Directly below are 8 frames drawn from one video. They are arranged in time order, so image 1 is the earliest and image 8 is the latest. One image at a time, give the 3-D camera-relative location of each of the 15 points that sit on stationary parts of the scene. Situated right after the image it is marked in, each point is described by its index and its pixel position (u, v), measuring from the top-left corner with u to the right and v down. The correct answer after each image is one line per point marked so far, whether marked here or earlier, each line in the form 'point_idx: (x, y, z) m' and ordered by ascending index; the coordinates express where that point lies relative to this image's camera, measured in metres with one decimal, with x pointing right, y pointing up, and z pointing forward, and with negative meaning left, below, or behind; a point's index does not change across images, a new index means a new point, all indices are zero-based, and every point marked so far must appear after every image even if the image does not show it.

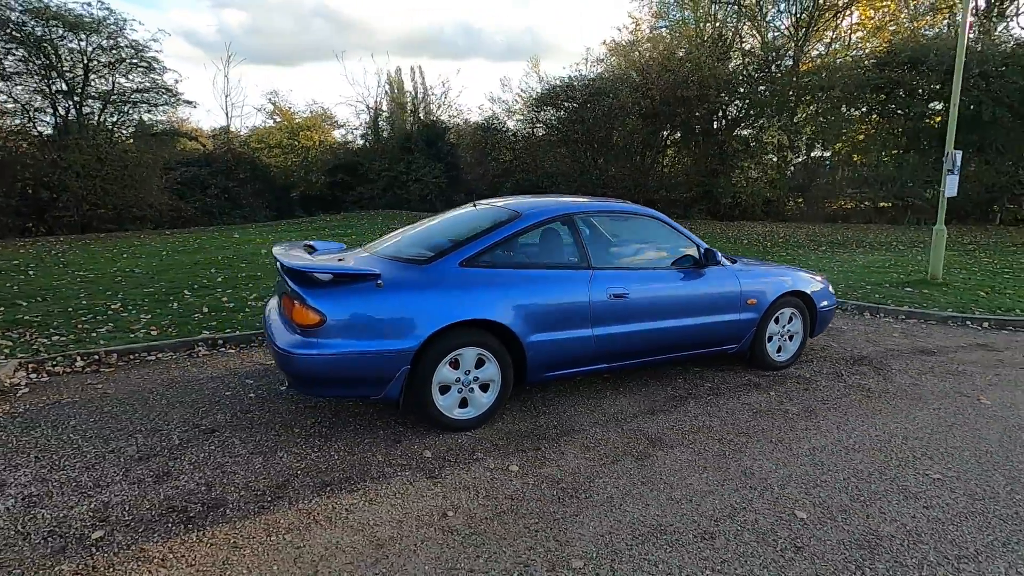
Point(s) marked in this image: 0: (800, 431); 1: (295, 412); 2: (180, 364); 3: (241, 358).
0: (+1.9, -1.0, +3.5) m
1: (-1.4, -0.9, +3.7) m
2: (-2.8, -0.7, +4.6) m
3: (-2.4, -0.6, +4.7) m
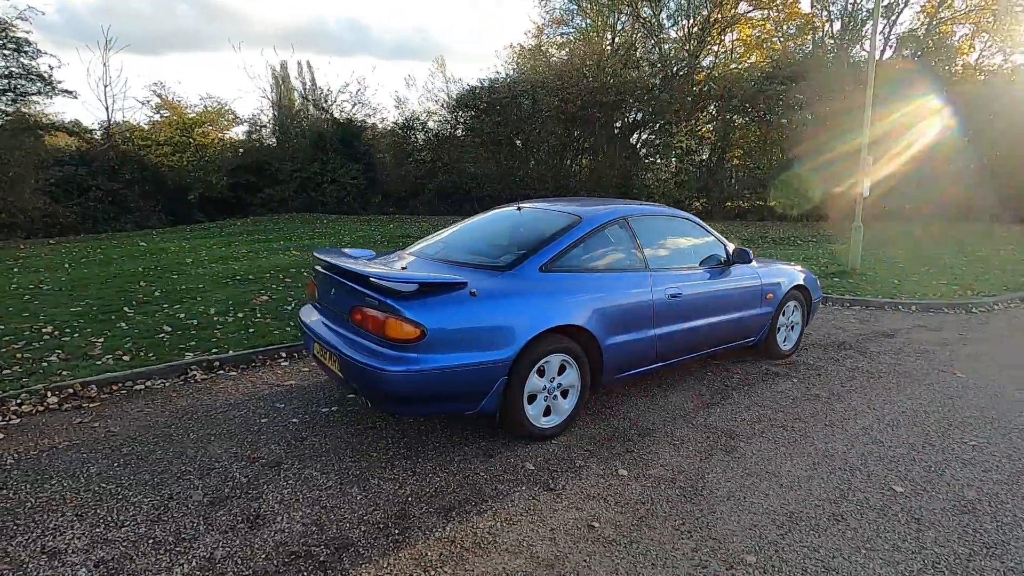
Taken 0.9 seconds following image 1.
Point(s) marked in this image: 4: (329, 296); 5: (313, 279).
0: (+2.4, -0.9, +3.9) m
1: (-0.9, -0.9, +3.4) m
2: (-2.4, -0.8, +4.0) m
3: (-2.0, -0.8, +4.2) m
4: (-1.2, 0.0, +3.5) m
5: (-1.4, +0.1, +4.0) m
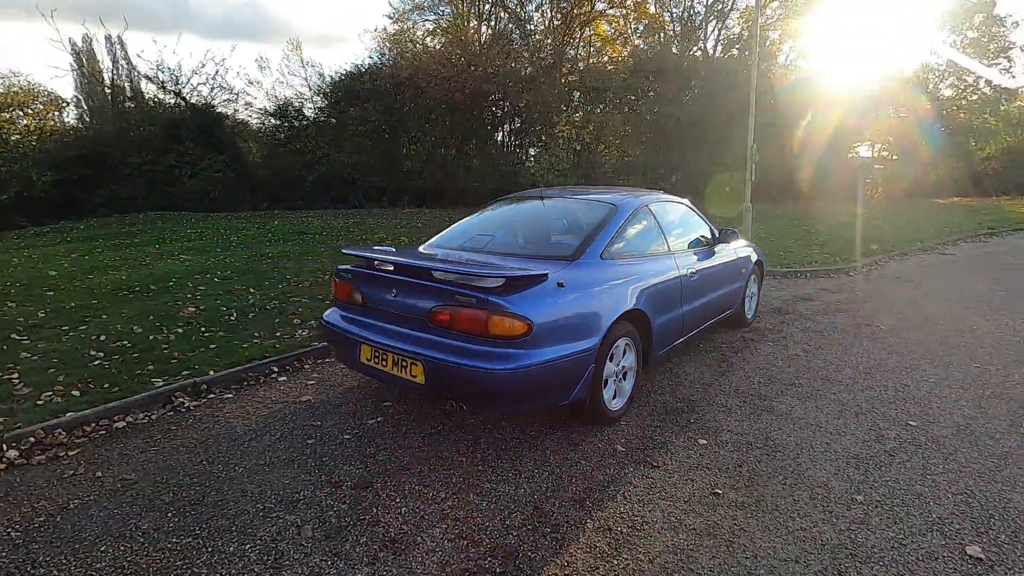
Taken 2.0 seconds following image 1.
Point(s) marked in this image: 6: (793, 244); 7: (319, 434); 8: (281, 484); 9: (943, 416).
0: (+2.7, -0.7, +4.5) m
1: (-0.5, -0.9, +3.2) m
2: (-2.1, -0.9, +3.5) m
3: (-1.7, -0.8, +3.8) m
4: (-0.8, -0.1, +3.3) m
5: (-1.1, 0.0, +3.6) m
6: (+6.3, +0.9, +11.9) m
7: (-1.2, -0.9, +3.3) m
8: (-1.2, -1.0, +2.8) m
9: (+2.9, -0.9, +3.6) m
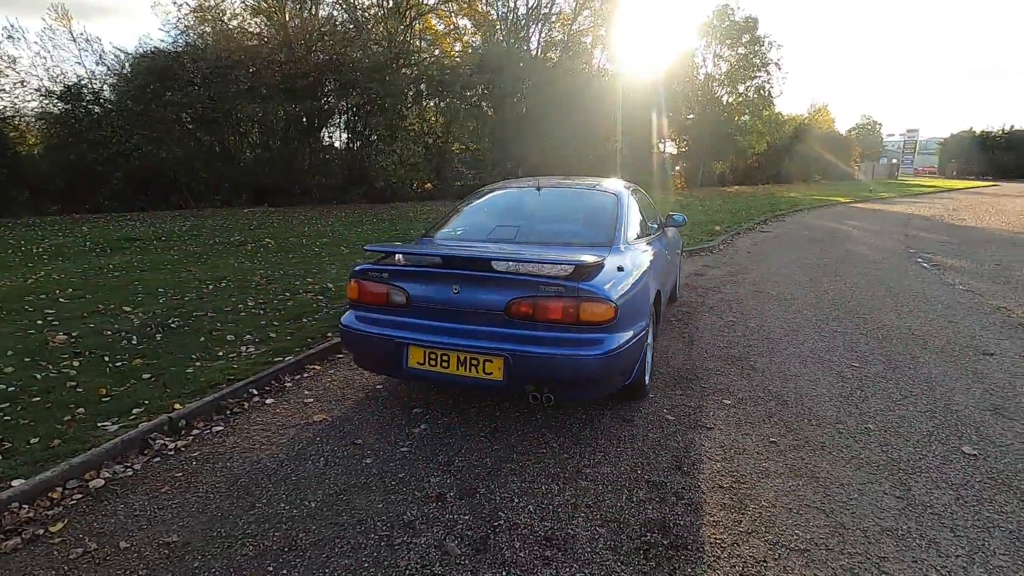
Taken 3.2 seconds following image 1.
0: (+2.5, -0.4, +5.3) m
1: (-0.1, -0.9, +3.1) m
2: (-1.7, -1.0, +2.9) m
3: (-1.4, -0.9, +3.2) m
4: (-0.5, 0.0, +3.1) m
5: (-0.9, 0.0, +3.3) m
6: (+3.5, +1.4, +13.4) m
7: (-0.8, -0.9, +3.0) m
8: (-0.6, -1.0, +2.5) m
9: (+3.0, -0.6, +4.5) m
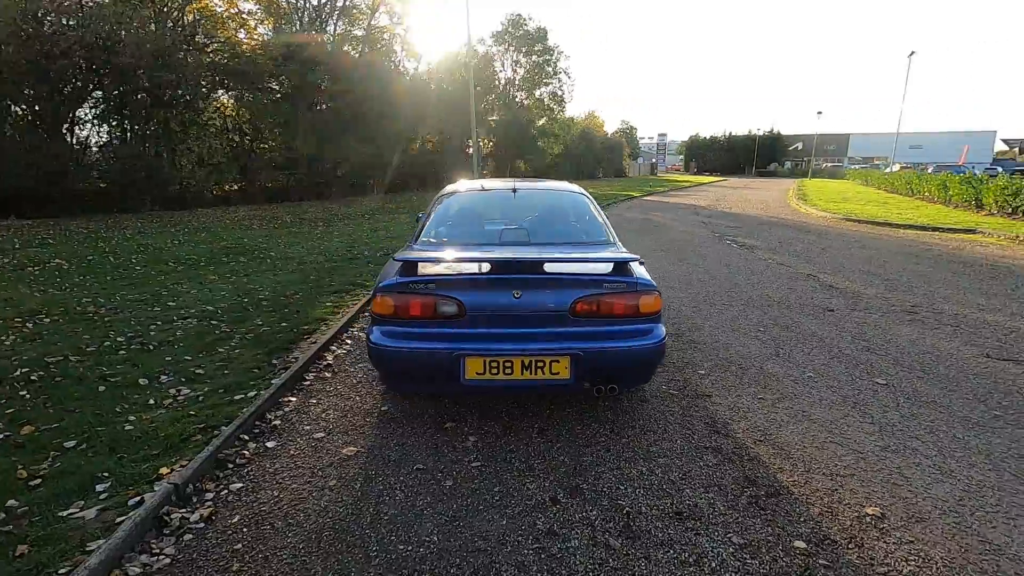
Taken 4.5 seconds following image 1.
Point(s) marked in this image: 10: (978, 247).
0: (+1.8, -0.2, +6.1) m
1: (+0.3, -0.9, +3.2) m
2: (-1.1, -1.1, +2.4) m
3: (-1.1, -1.0, +2.8) m
4: (-0.2, -0.1, +3.0) m
5: (-0.7, -0.1, +3.1) m
6: (-0.2, +1.6, +14.0) m
7: (-0.4, -1.0, +2.8) m
8: (0.0, -1.1, +2.4) m
9: (+2.6, -0.3, +5.6) m
10: (+9.5, +0.8, +11.0) m
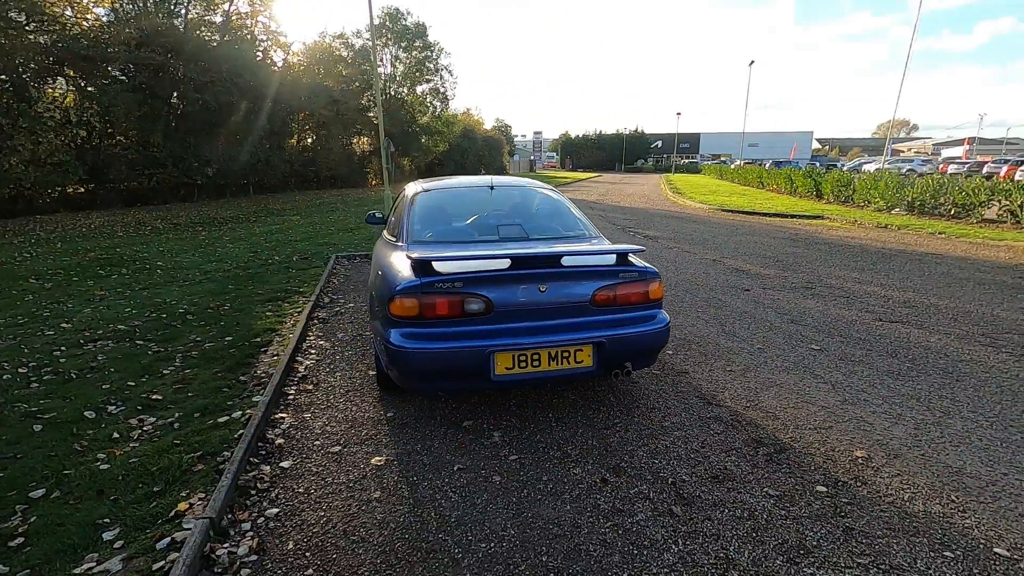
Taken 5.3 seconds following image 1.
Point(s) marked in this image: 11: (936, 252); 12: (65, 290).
0: (+1.2, -0.1, +6.5) m
1: (+0.4, -0.8, +3.3) m
2: (-0.8, -1.1, +2.2) m
3: (-0.8, -1.0, +2.7) m
4: (0.0, -0.1, +3.0) m
5: (-0.5, -0.1, +3.0) m
6: (-2.5, +1.6, +13.8) m
7: (-0.1, -1.0, +2.8) m
8: (+0.3, -1.0, +2.5) m
9: (+2.1, -0.2, +6.2) m
10: (+7.6, +1.4, +12.9) m
11: (+7.7, +0.6, +9.7) m
12: (-6.5, 0.0, +7.8) m
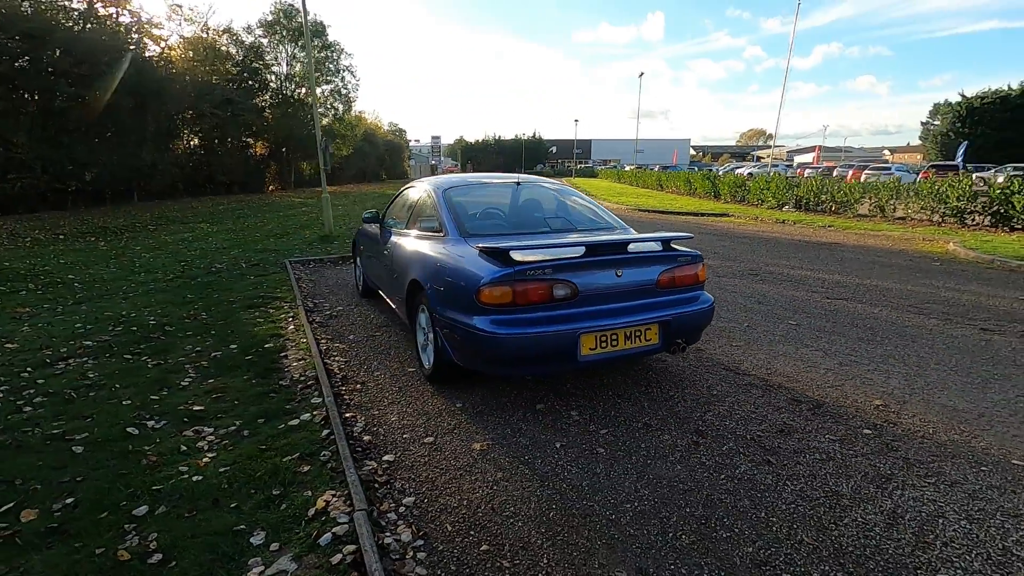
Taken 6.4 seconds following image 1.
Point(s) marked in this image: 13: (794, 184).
0: (+1.1, 0.0, +6.9) m
1: (+0.8, -0.7, +3.6) m
2: (-0.1, -1.1, +2.3) m
3: (-0.2, -1.0, +2.7) m
4: (+0.5, 0.0, +3.2) m
5: (0.0, 0.0, +3.1) m
6: (-4.1, +1.4, +13.3) m
7: (+0.4, -0.9, +3.0) m
8: (+0.9, -0.9, +2.8) m
9: (+2.0, 0.0, +6.7) m
10: (+6.1, +1.6, +14.4) m
11: (+6.8, +1.0, +11.3) m
12: (-6.7, -0.2, +6.7) m
13: (+9.1, +3.4, +17.5) m
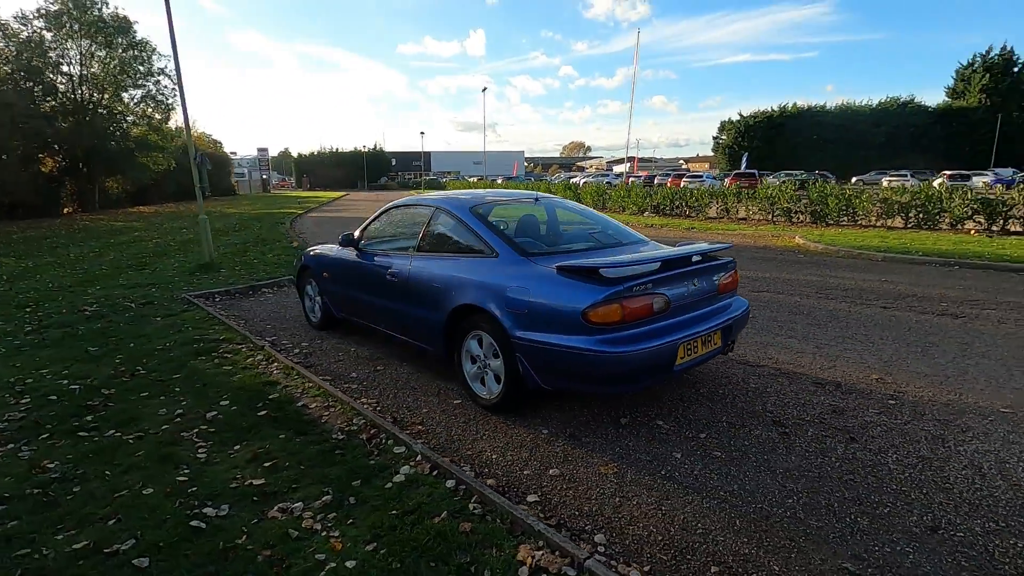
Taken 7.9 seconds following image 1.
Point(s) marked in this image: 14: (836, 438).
0: (+0.5, -0.2, +7.0) m
1: (+1.3, -0.8, +3.8) m
2: (+0.8, -1.1, +2.3) m
3: (+0.6, -1.1, +2.7) m
4: (+1.0, 0.0, +3.4) m
5: (+0.6, -0.1, +3.1) m
6: (-6.3, +0.7, +11.8) m
7: (+1.1, -0.9, +3.1) m
8: (+1.6, -1.0, +3.0) m
9: (+1.5, -0.1, +7.1) m
10: (+3.1, +1.6, +15.6) m
11: (+4.7, +1.1, +12.8) m
12: (-6.8, -1.0, +4.6) m
13: (+5.0, +3.5, +19.6) m
14: (+1.9, -0.9, +3.2) m
